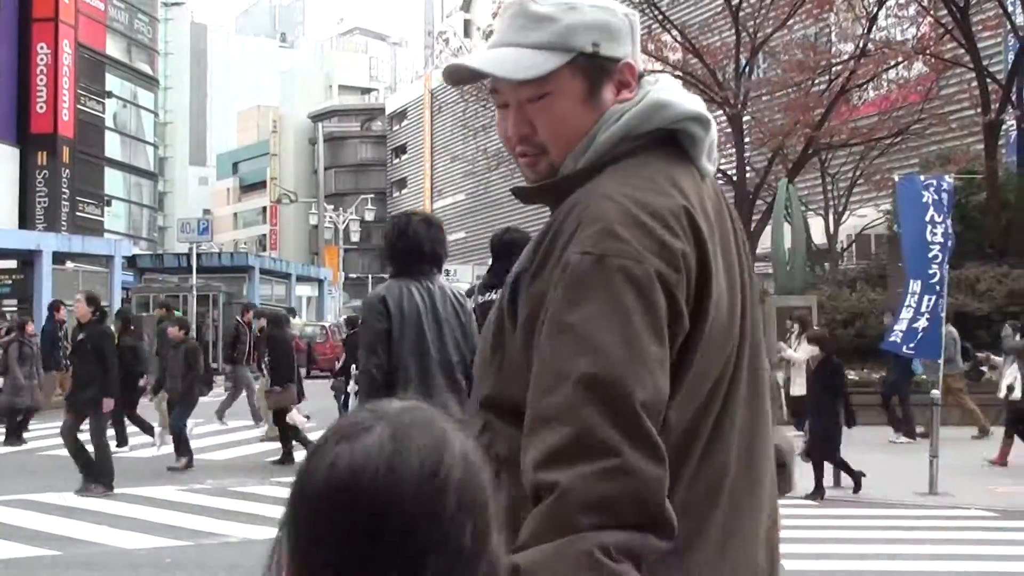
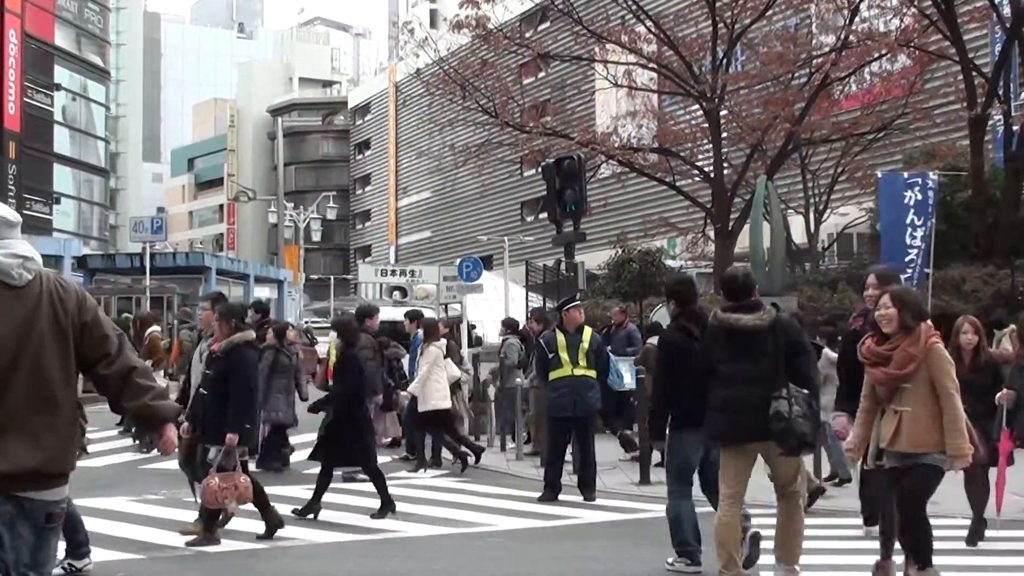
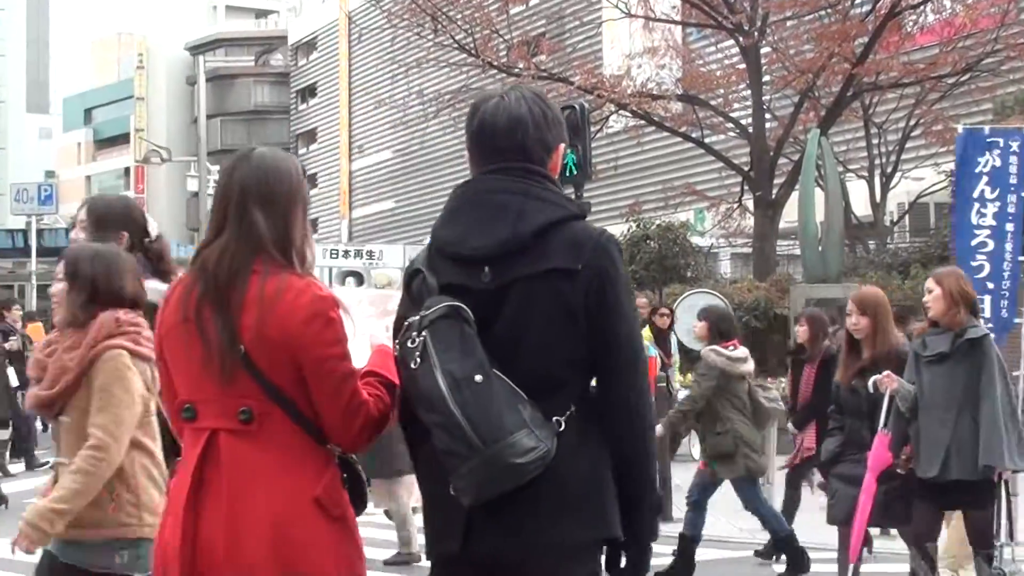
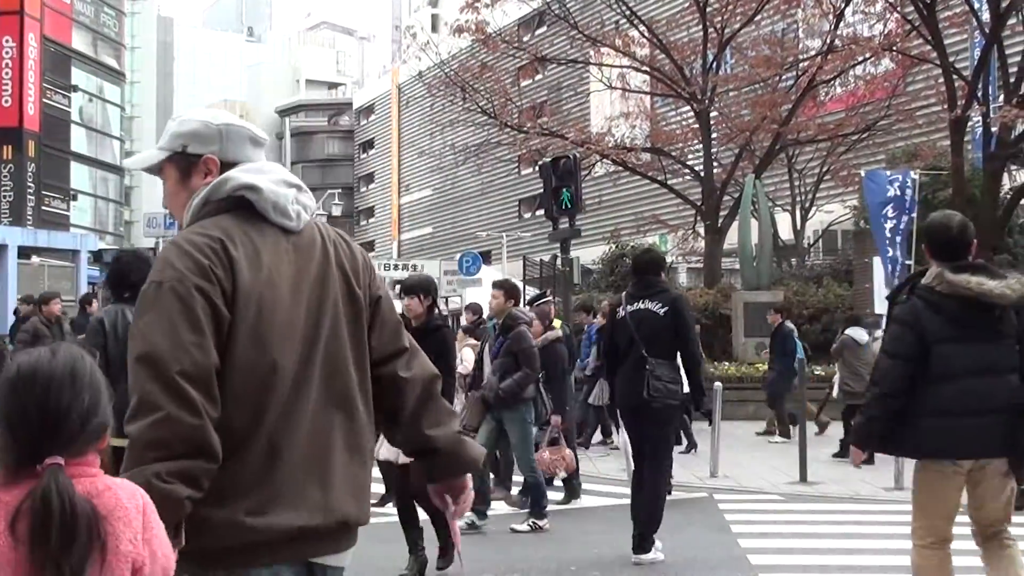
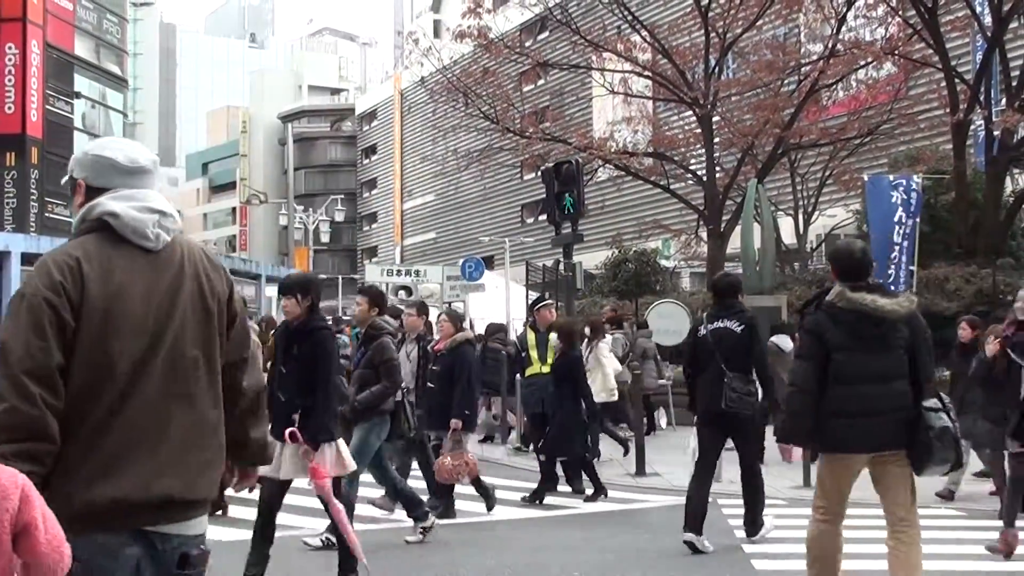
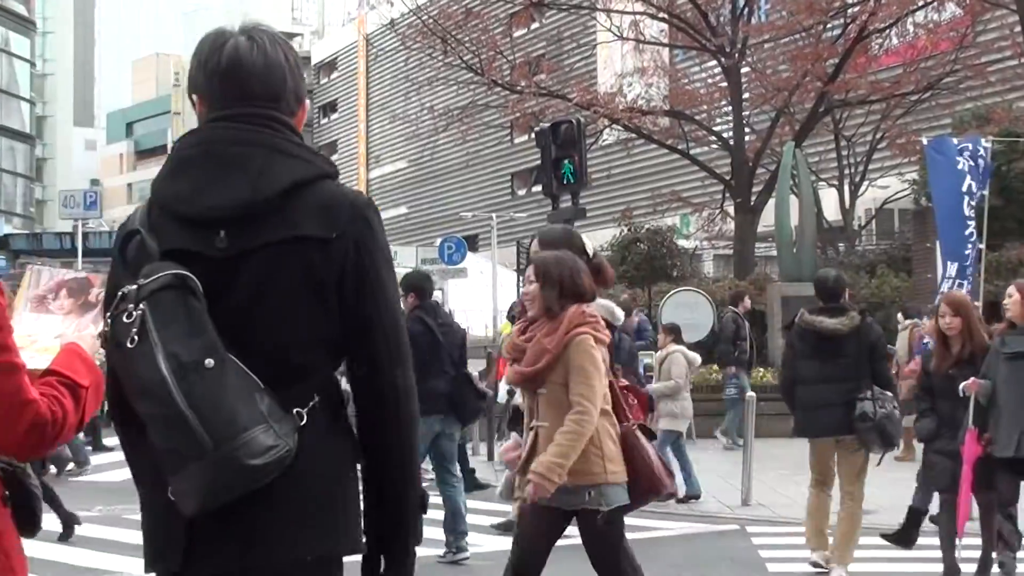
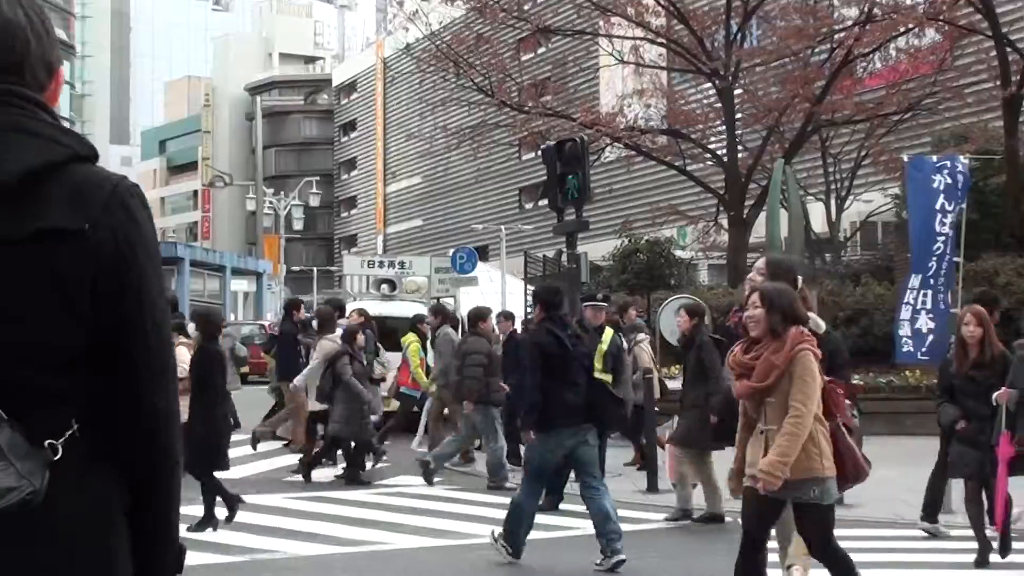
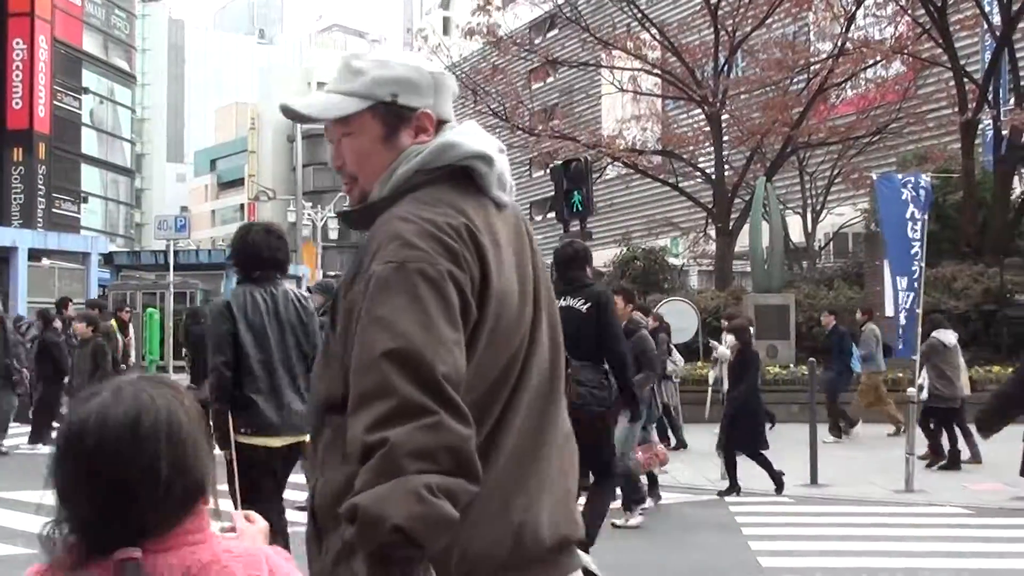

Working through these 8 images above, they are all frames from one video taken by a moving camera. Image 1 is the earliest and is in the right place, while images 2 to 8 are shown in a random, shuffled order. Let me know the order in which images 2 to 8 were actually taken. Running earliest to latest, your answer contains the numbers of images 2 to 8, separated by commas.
8, 4, 5, 2, 7, 6, 3
